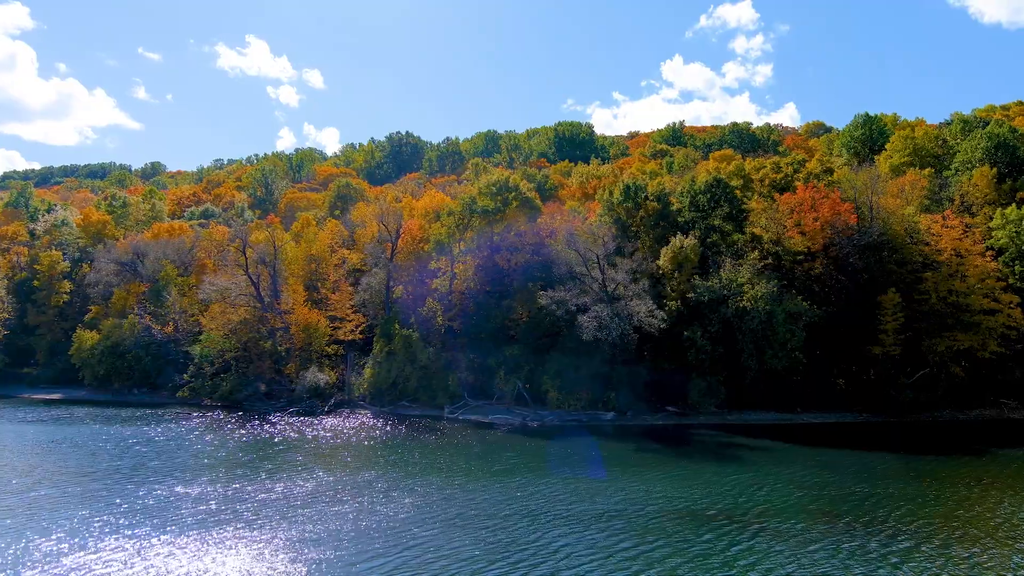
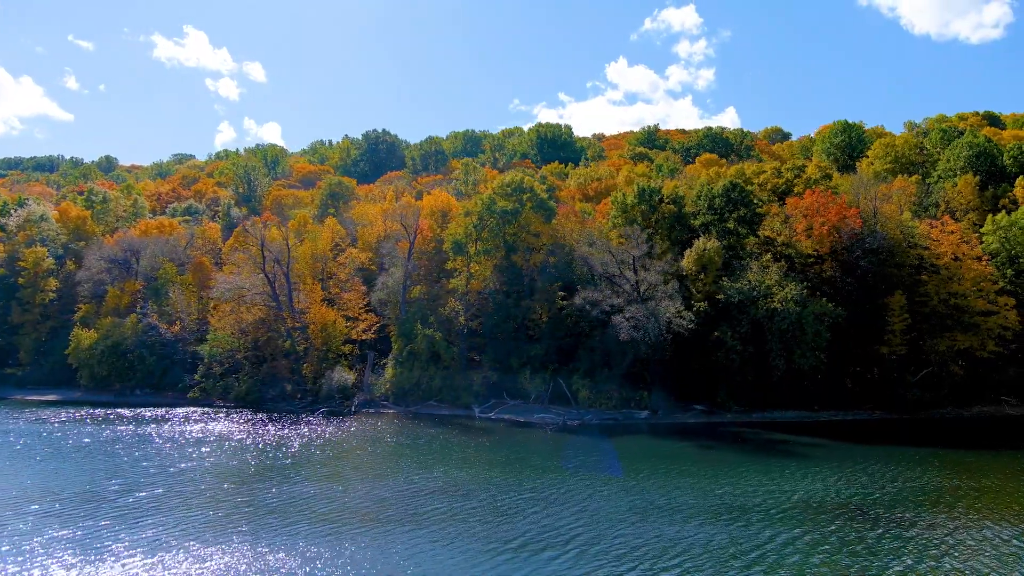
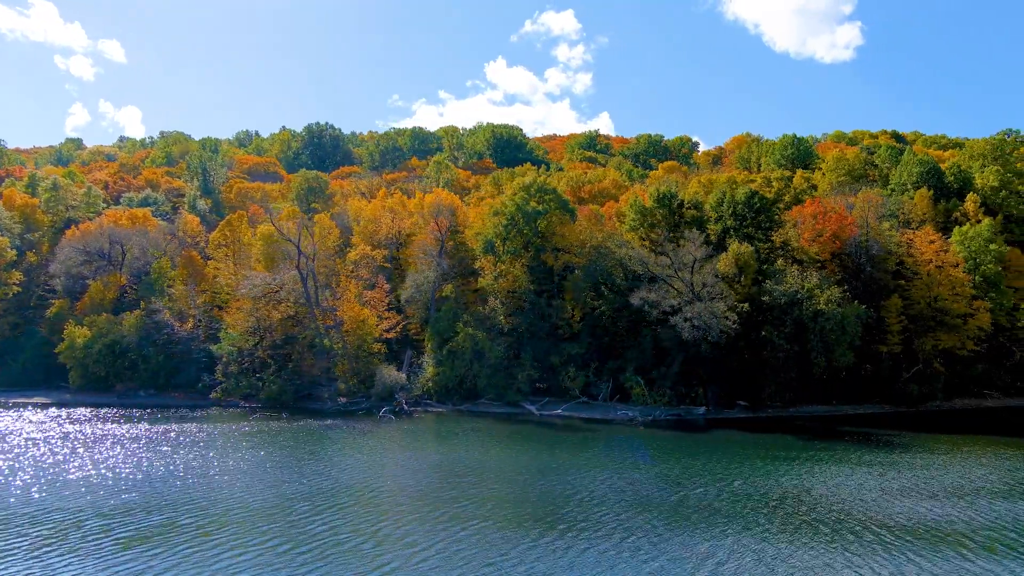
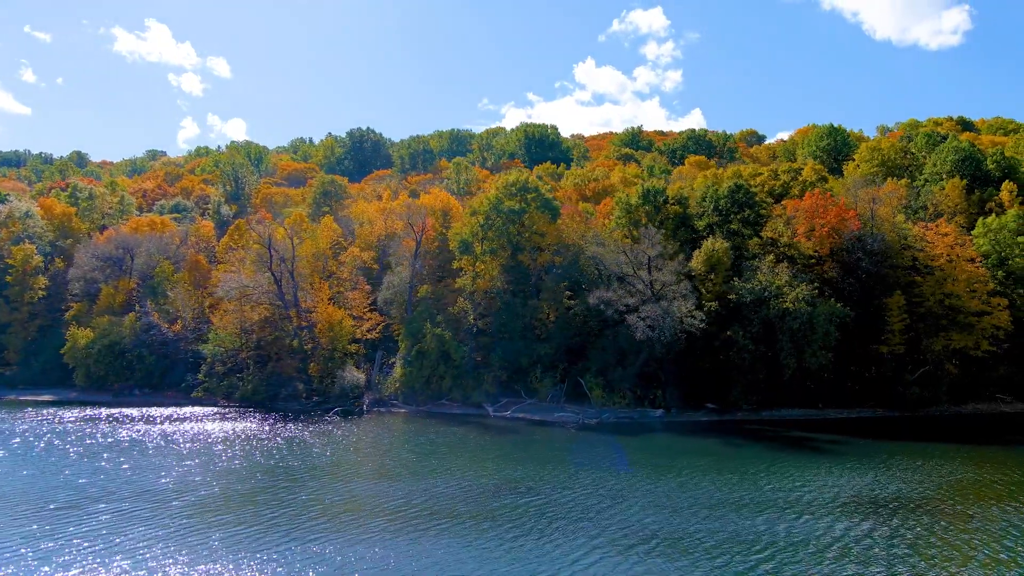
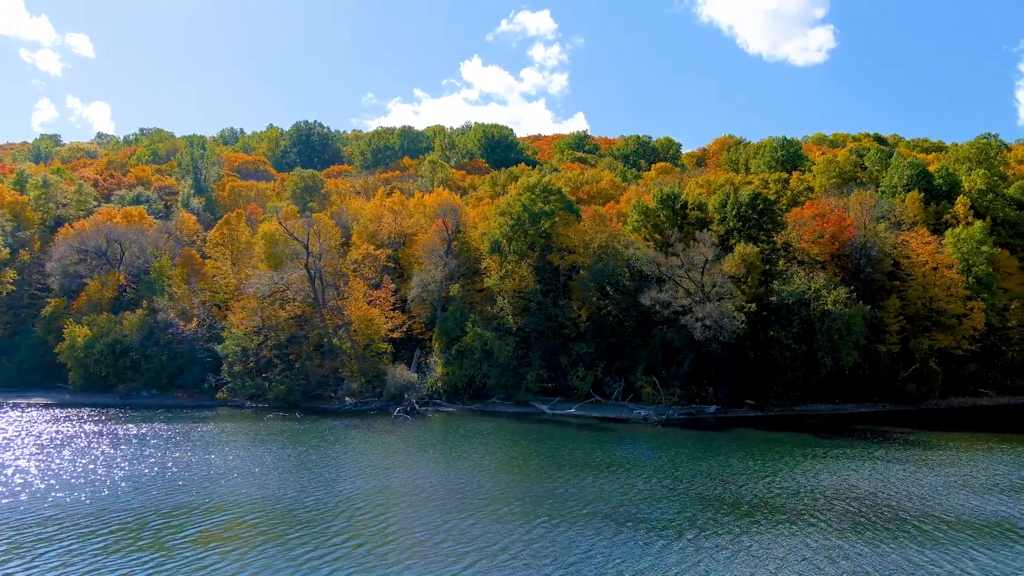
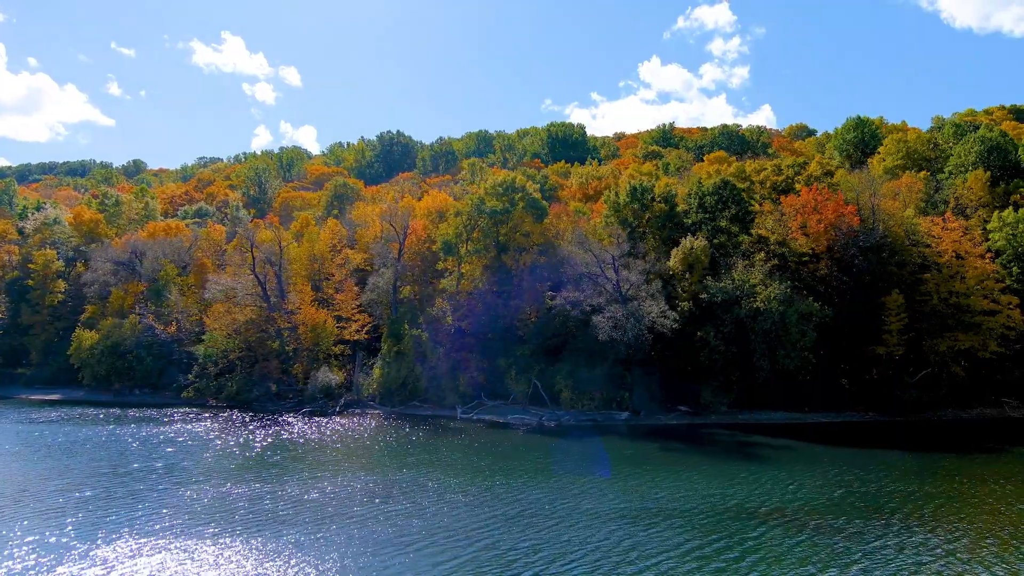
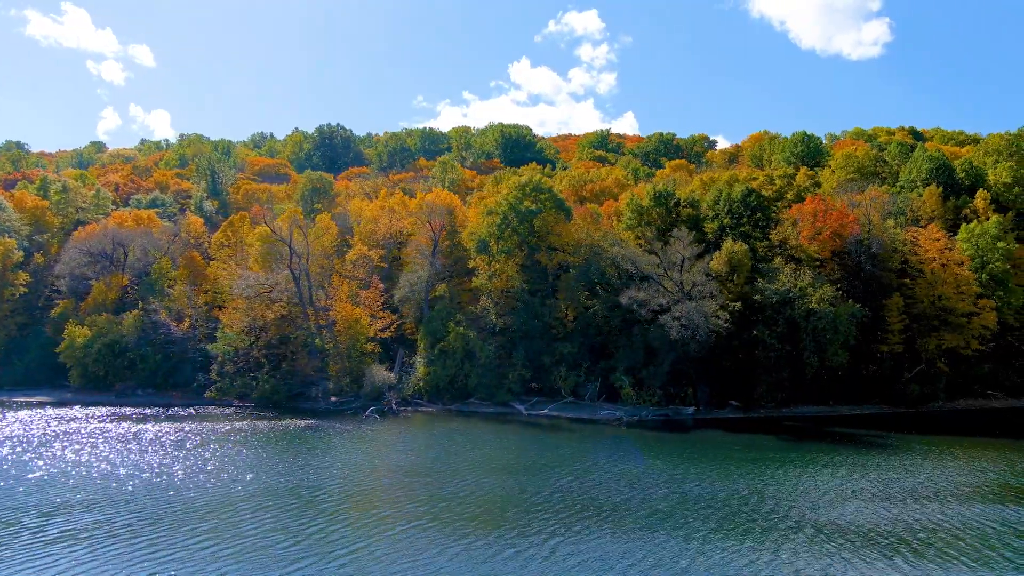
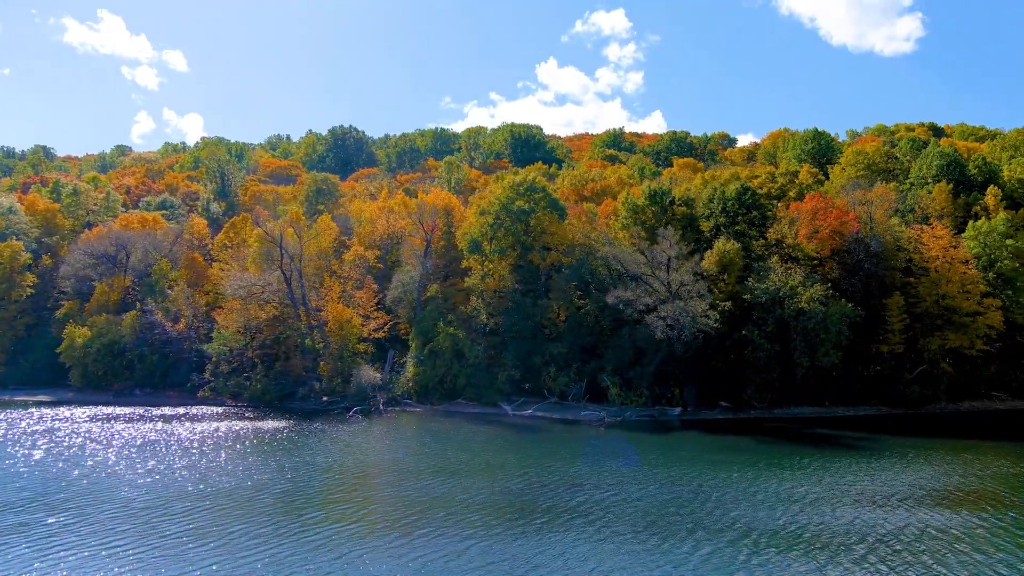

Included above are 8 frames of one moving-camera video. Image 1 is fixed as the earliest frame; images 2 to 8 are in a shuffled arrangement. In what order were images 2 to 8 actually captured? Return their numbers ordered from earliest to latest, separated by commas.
6, 2, 4, 8, 7, 3, 5
